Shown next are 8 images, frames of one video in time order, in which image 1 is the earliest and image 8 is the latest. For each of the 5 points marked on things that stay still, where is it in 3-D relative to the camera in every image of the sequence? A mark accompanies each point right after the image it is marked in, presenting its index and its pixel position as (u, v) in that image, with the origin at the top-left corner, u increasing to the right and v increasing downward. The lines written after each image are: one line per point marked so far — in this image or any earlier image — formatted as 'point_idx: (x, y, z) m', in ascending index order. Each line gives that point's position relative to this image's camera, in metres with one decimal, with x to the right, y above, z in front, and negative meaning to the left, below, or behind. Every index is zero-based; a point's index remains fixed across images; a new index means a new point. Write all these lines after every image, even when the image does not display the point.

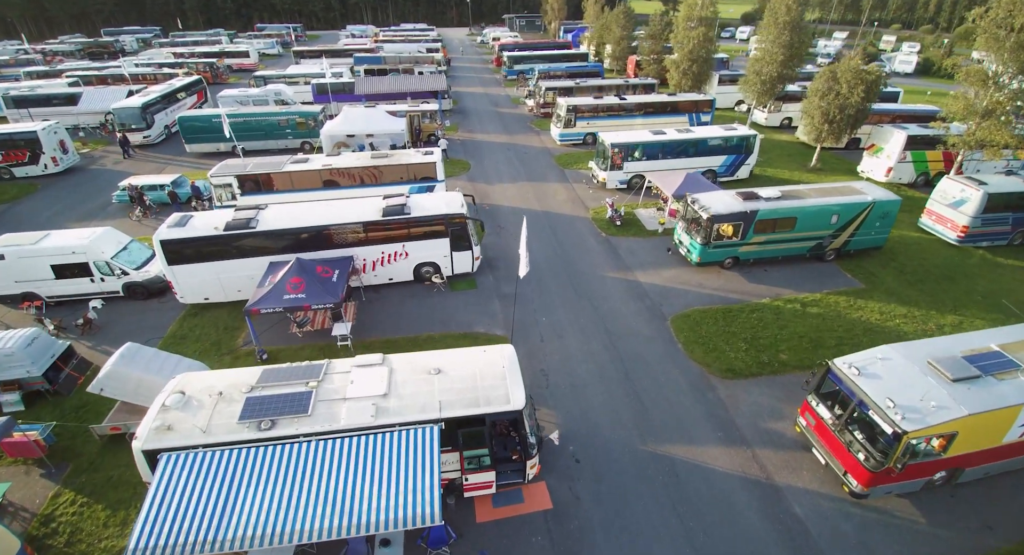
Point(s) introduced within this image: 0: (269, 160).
0: (-10.0, +4.8, +19.5) m
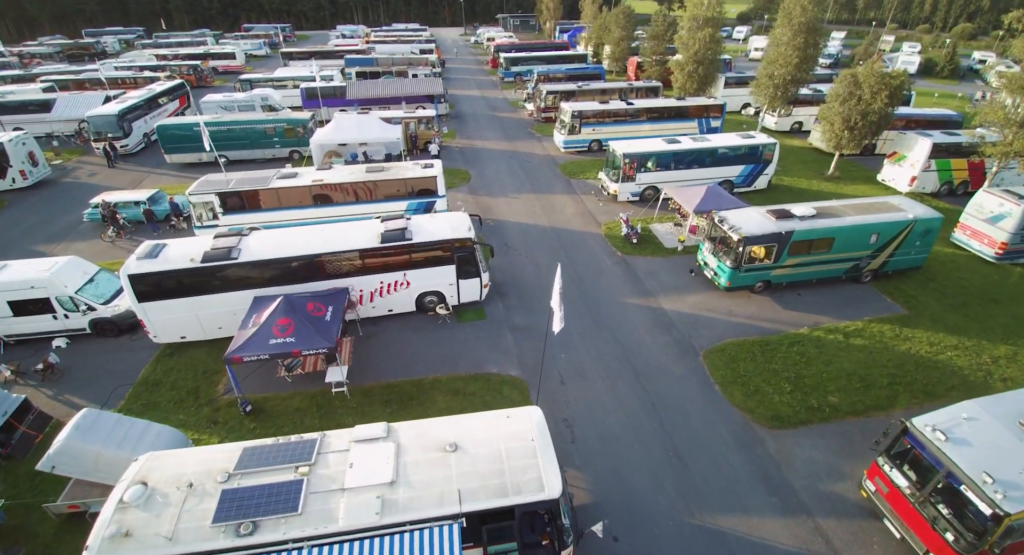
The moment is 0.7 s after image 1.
0: (-9.8, +3.9, +17.9) m
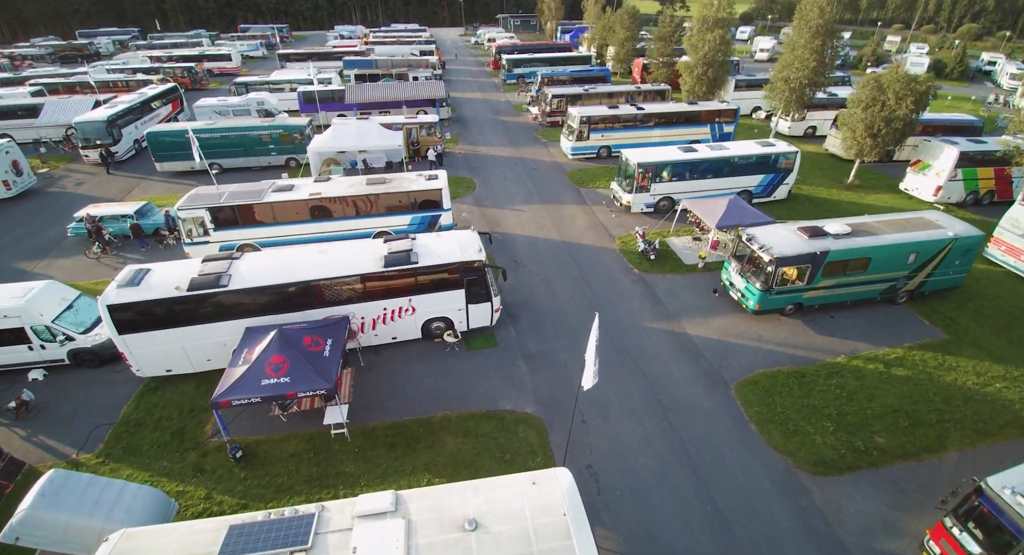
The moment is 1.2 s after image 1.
0: (-9.4, +3.2, +16.8) m
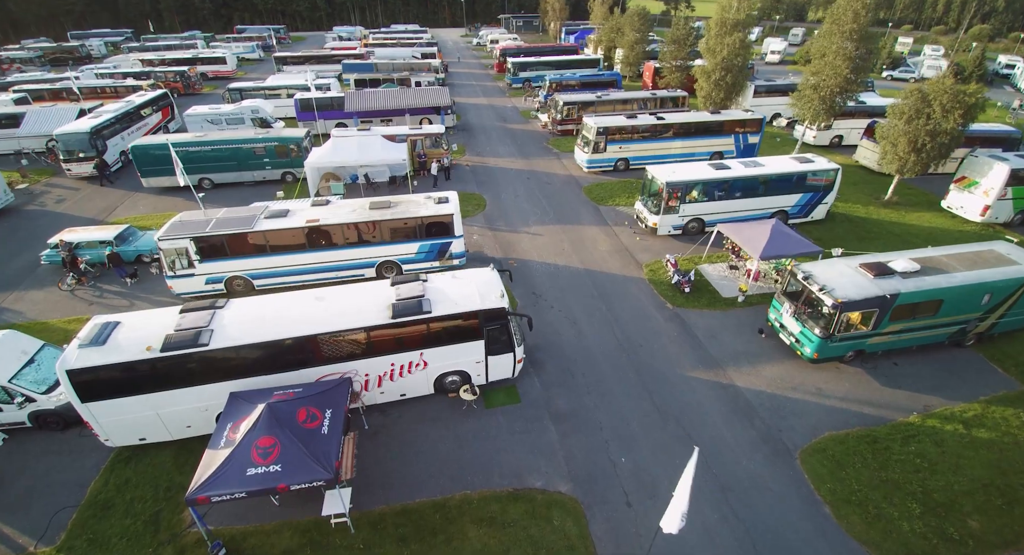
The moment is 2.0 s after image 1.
0: (-8.8, +2.1, +15.2) m
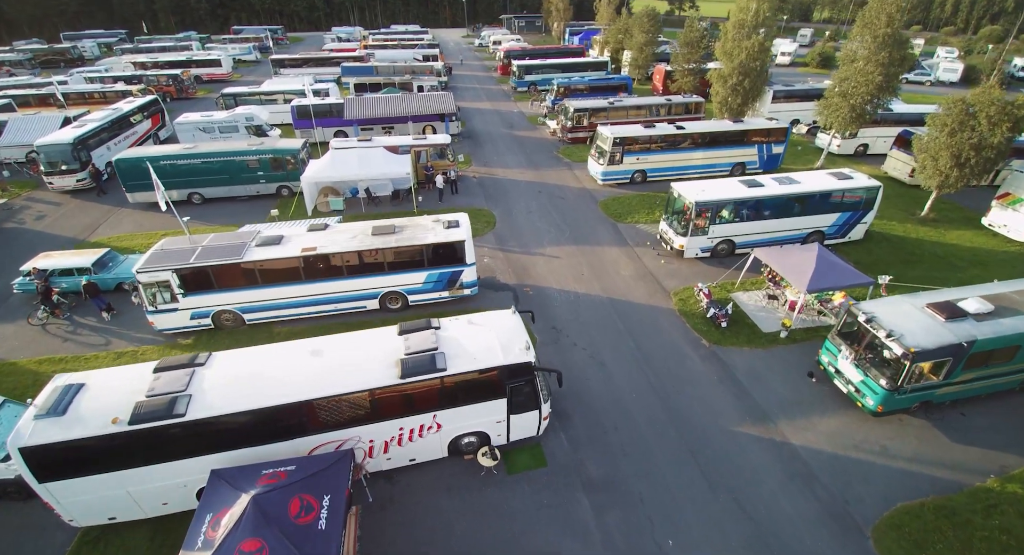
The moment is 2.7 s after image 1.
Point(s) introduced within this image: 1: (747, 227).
0: (-8.3, +1.1, +13.7) m
1: (+8.3, +1.8, +16.9) m
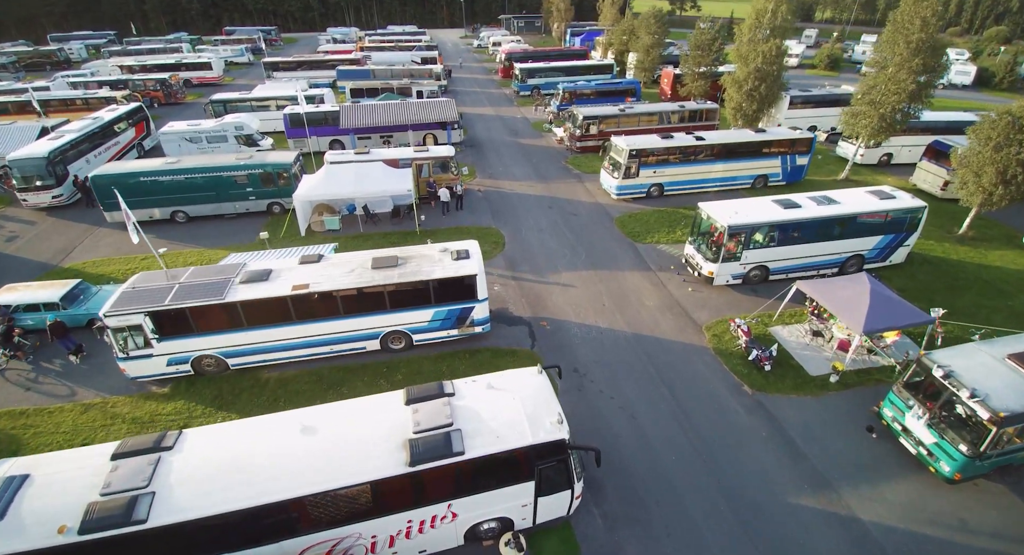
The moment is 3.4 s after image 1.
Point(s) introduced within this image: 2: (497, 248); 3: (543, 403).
0: (-7.8, +0.1, +12.2) m
1: (+8.8, +0.8, +15.4) m
2: (-0.6, +1.1, +18.2) m
3: (+0.5, -2.2, +8.2) m
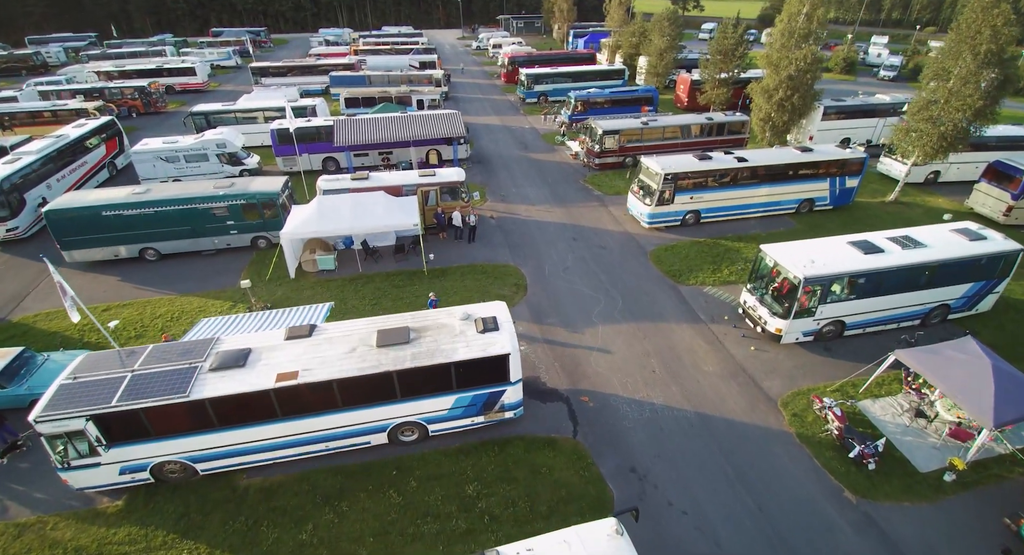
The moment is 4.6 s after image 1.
0: (-7.0, -1.6, +9.6) m
1: (+9.6, -0.7, +13.1) m
2: (+0.2, -0.5, +15.7) m
3: (+1.4, -3.8, +5.7) m
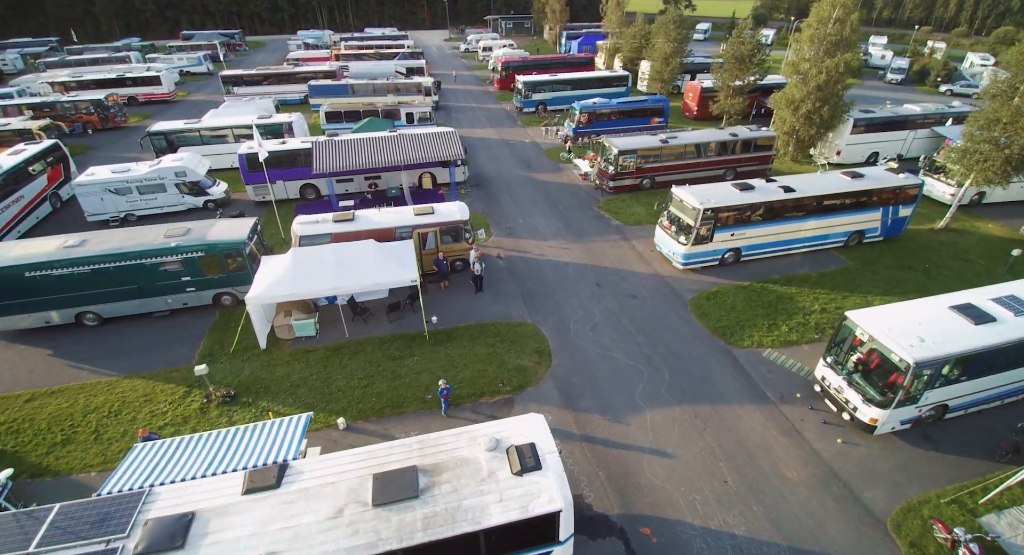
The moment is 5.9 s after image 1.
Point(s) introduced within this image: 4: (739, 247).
0: (-6.2, -3.6, +6.7) m
1: (+10.2, -2.4, +10.6) m
2: (+0.8, -2.4, +12.9) m
3: (+2.3, -5.7, +3.0) m
4: (+8.1, +1.2, +17.0) m
